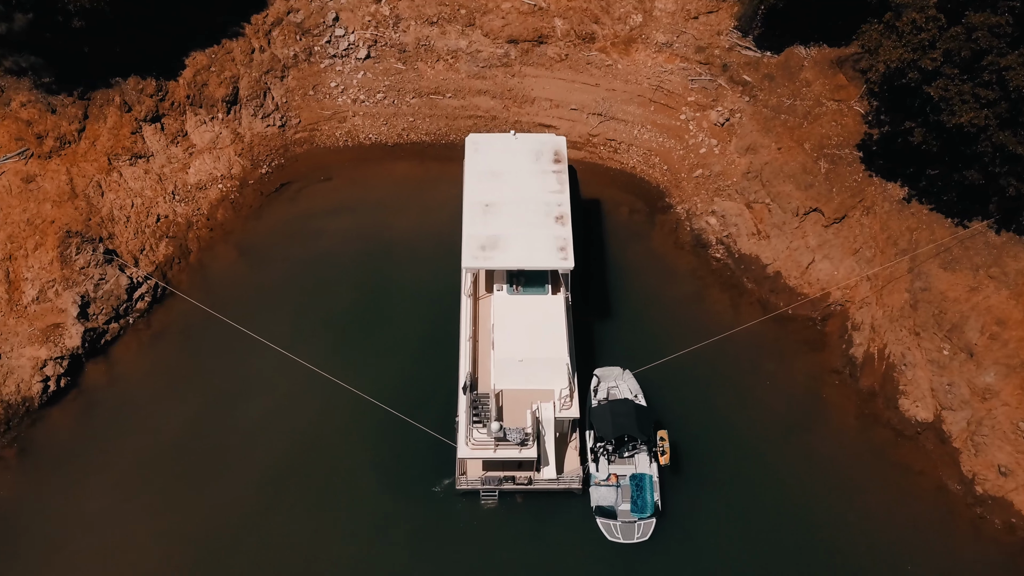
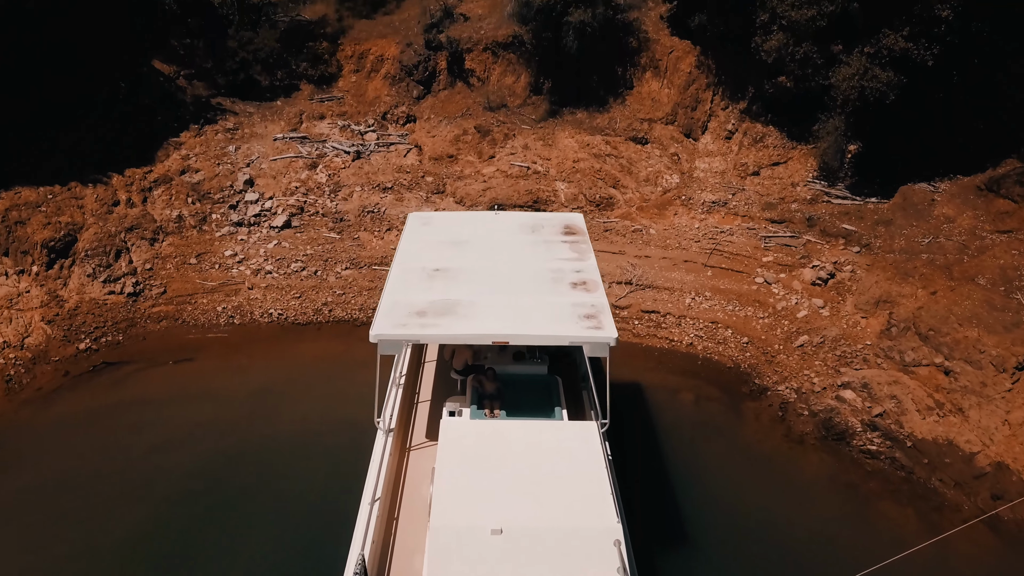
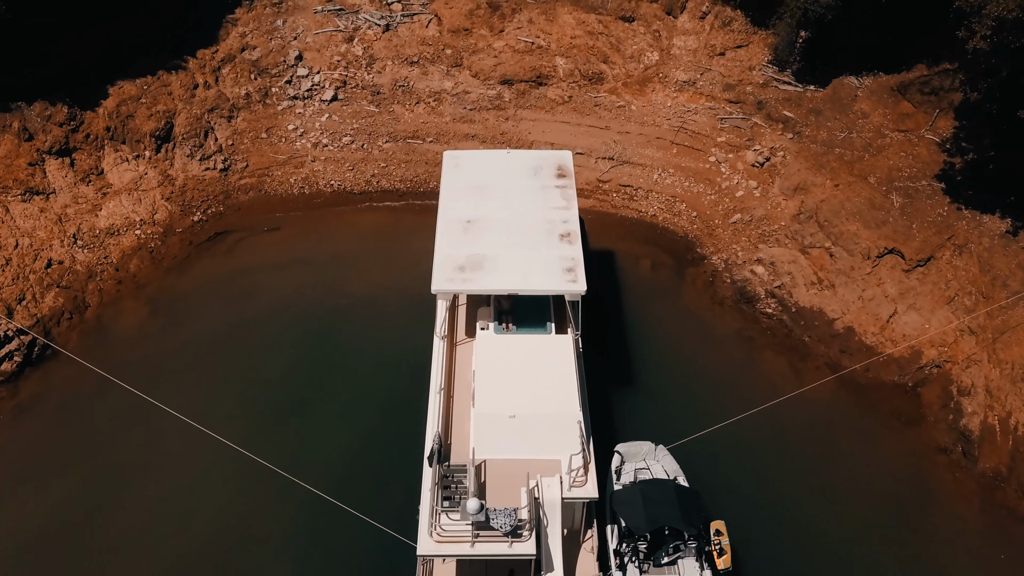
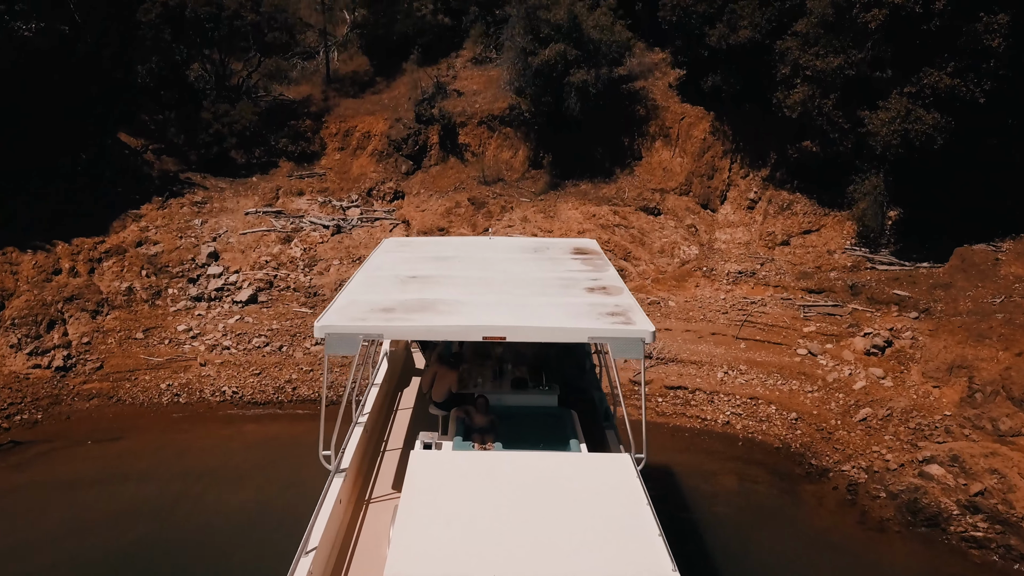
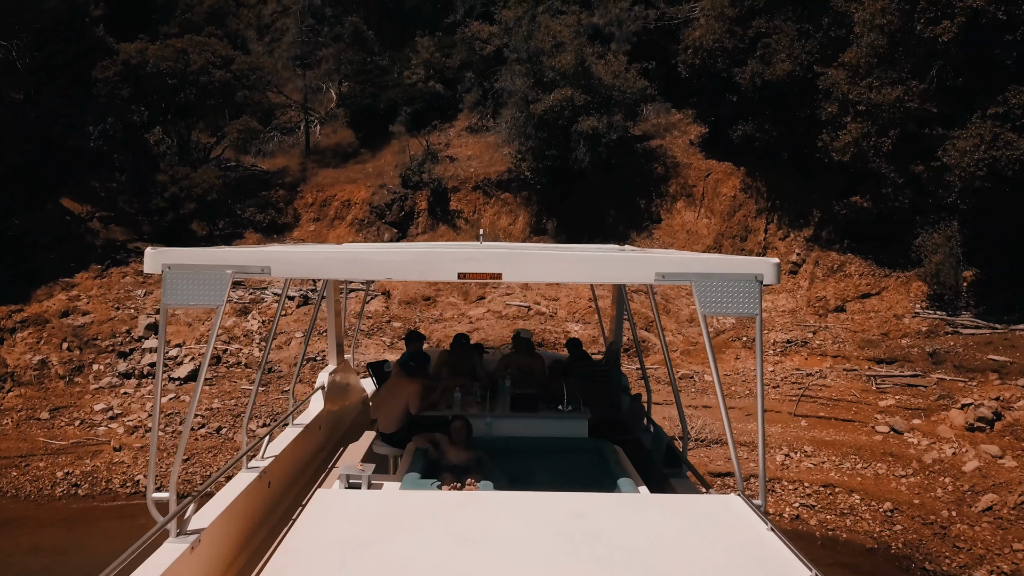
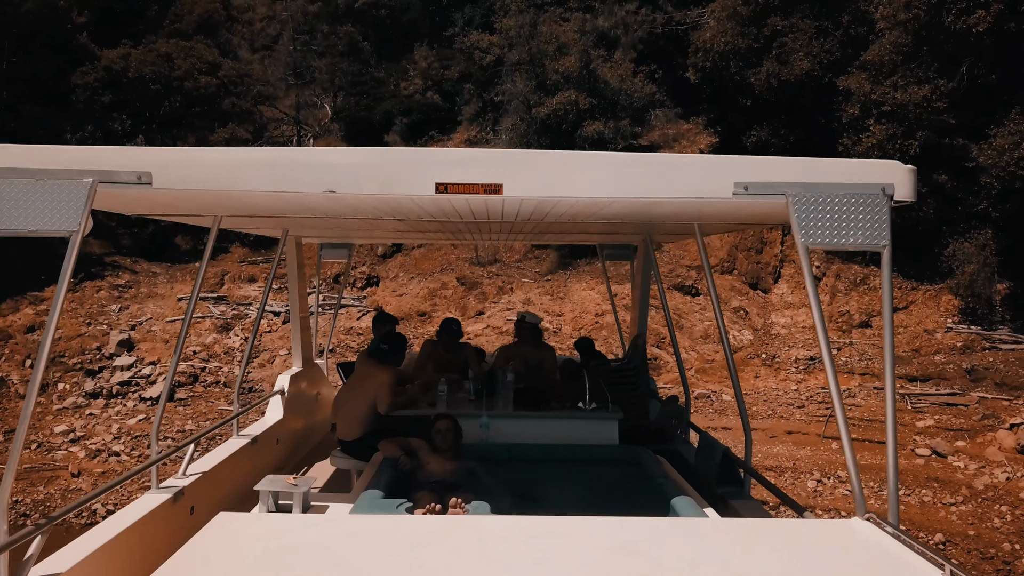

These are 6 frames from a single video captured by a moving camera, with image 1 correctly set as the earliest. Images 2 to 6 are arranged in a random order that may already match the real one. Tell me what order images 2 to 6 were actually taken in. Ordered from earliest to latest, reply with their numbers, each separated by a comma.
3, 2, 4, 5, 6
